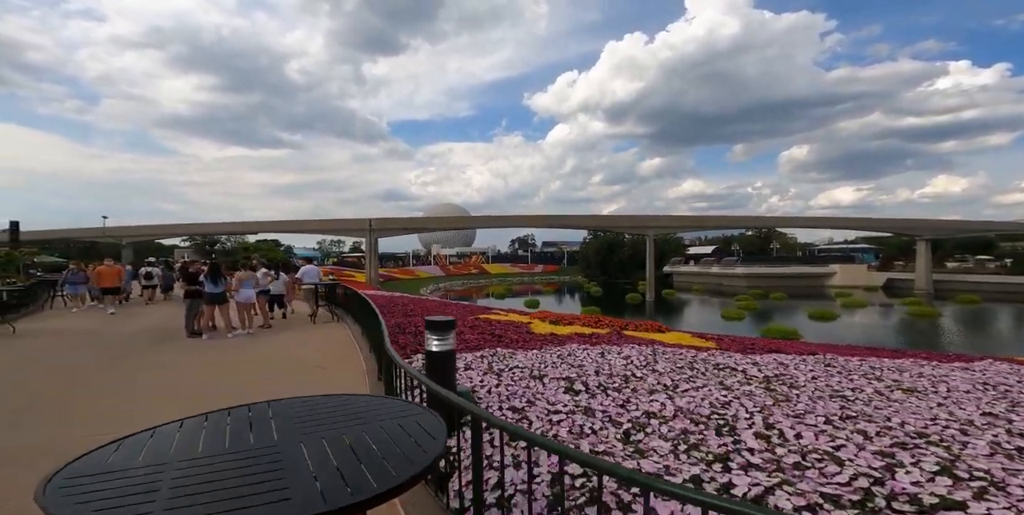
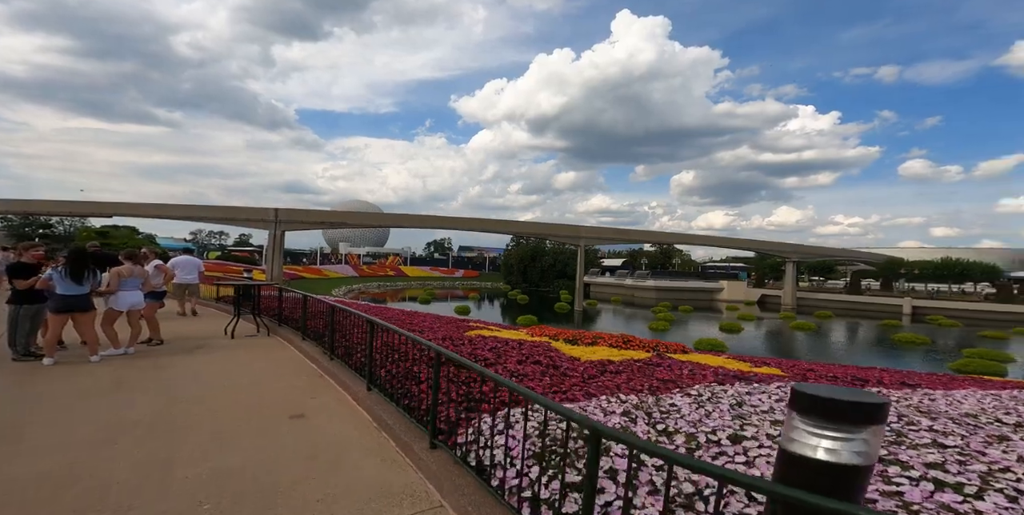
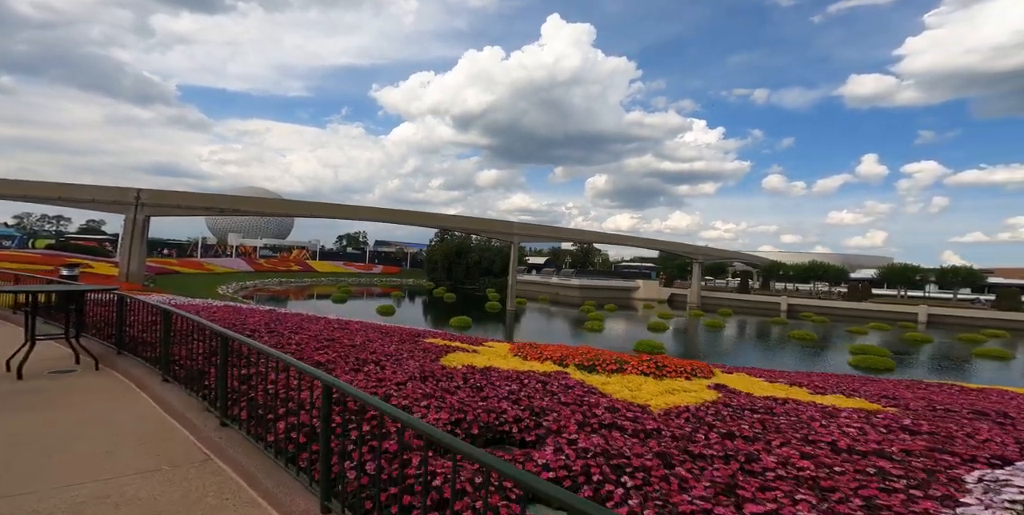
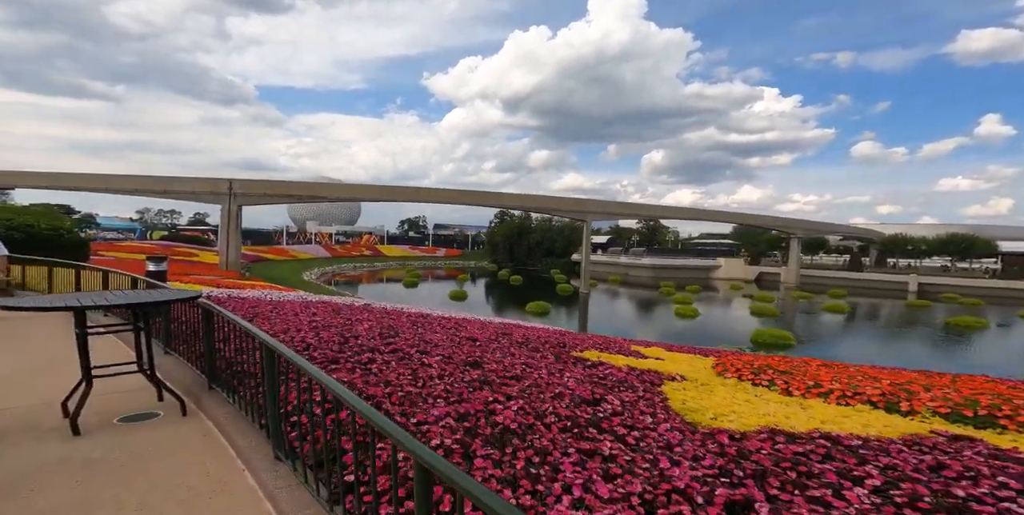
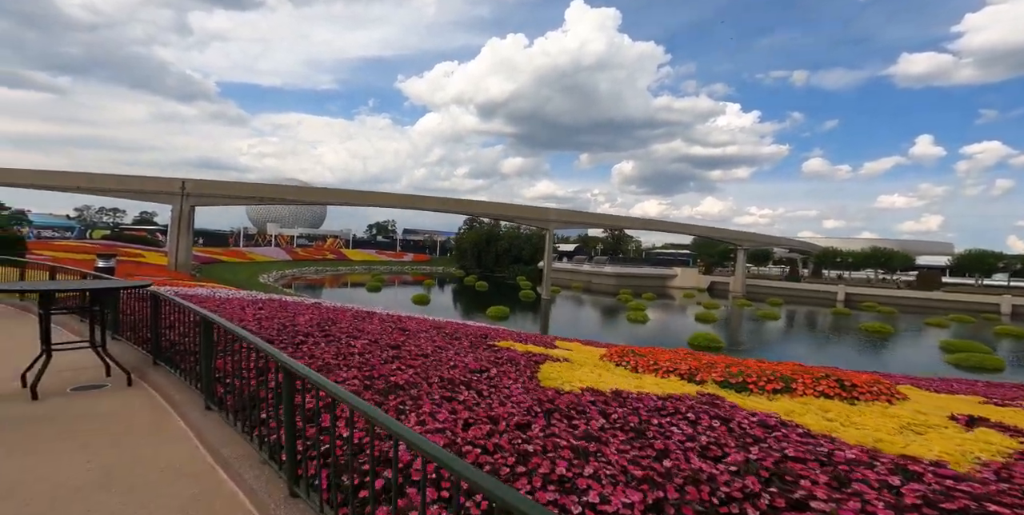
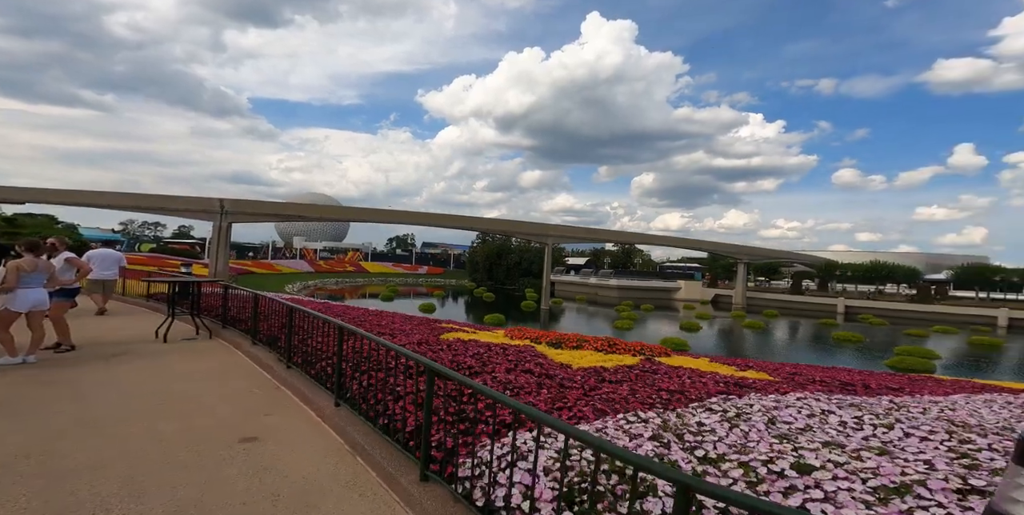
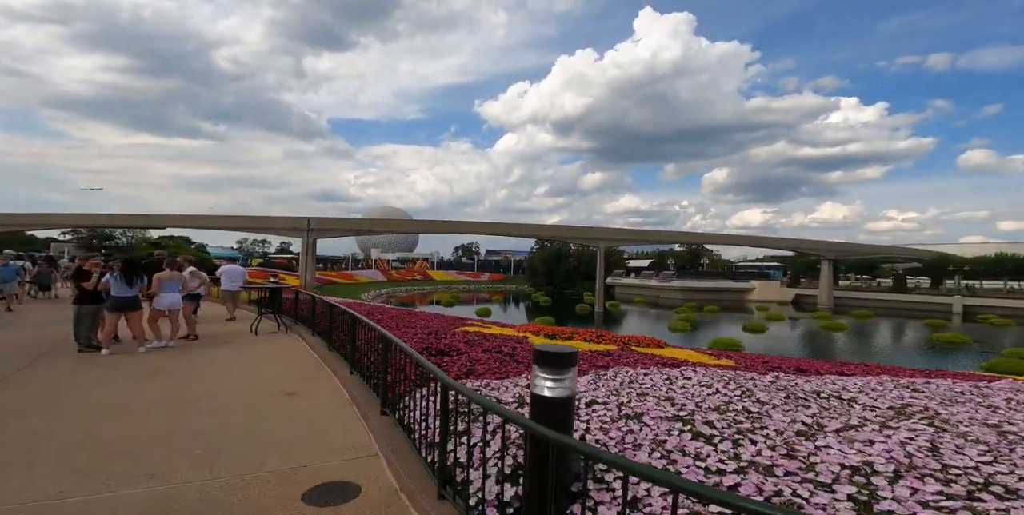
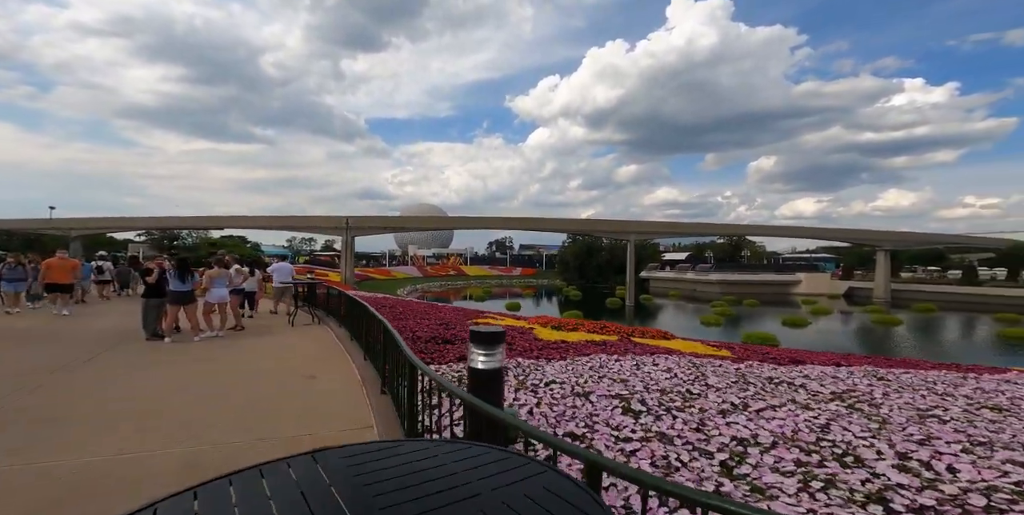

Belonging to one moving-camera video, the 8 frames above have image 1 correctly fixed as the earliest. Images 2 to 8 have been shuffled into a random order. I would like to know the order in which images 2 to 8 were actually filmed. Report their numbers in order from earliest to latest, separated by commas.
8, 7, 2, 6, 3, 5, 4
